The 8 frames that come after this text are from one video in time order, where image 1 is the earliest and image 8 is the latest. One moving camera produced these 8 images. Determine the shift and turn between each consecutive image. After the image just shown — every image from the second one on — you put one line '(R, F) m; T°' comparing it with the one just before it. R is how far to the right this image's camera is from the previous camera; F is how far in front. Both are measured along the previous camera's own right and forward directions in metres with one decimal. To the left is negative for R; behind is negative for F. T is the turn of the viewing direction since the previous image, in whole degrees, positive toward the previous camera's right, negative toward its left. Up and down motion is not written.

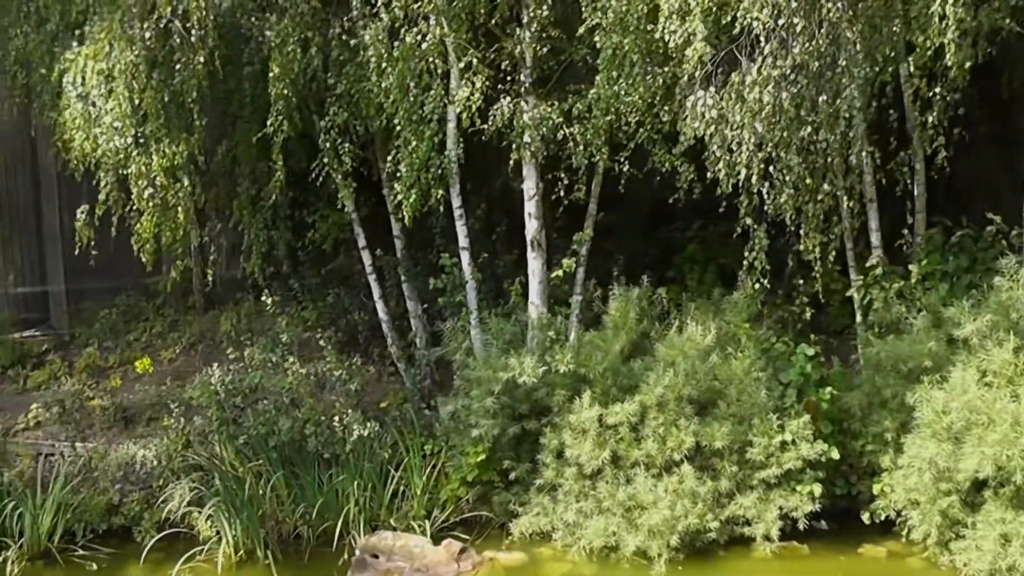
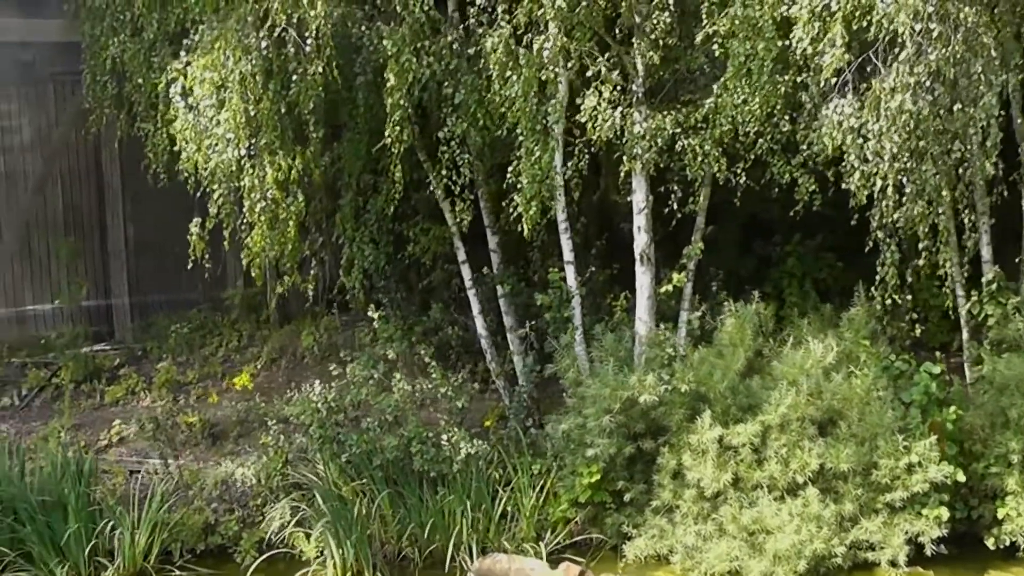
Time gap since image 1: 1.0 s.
(-0.4, +0.1) m; -1°
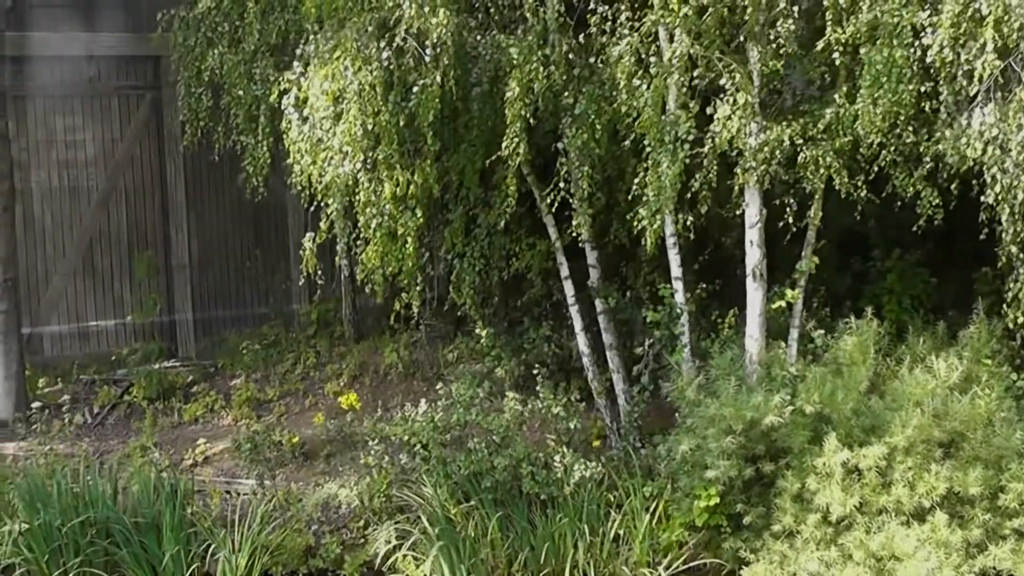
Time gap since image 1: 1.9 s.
(-0.4, +0.1) m; -1°
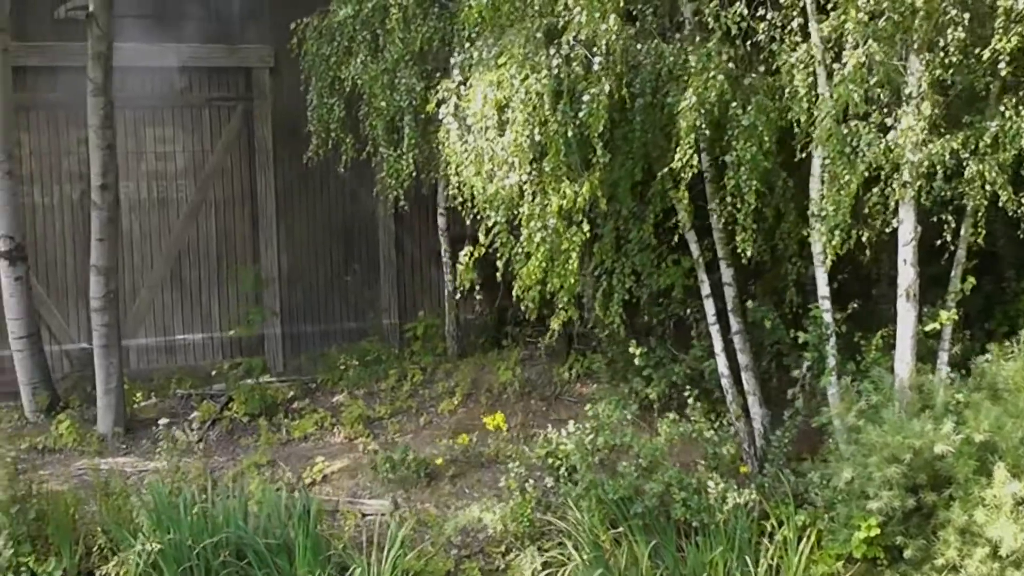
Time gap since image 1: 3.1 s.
(-0.4, +0.1) m; -1°
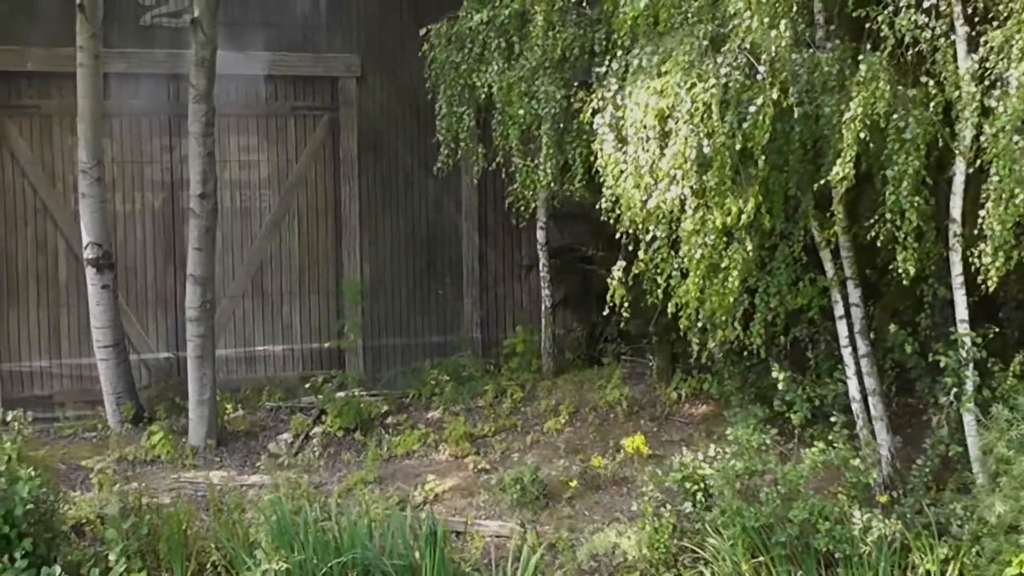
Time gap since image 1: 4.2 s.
(-0.4, +0.1) m; -1°
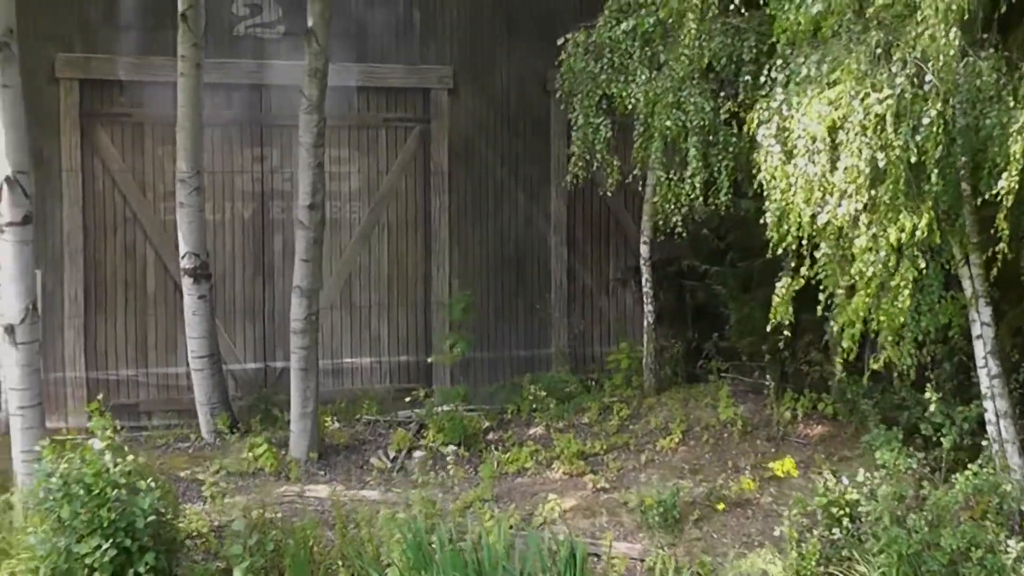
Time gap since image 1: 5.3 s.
(-0.4, +0.1) m; -2°
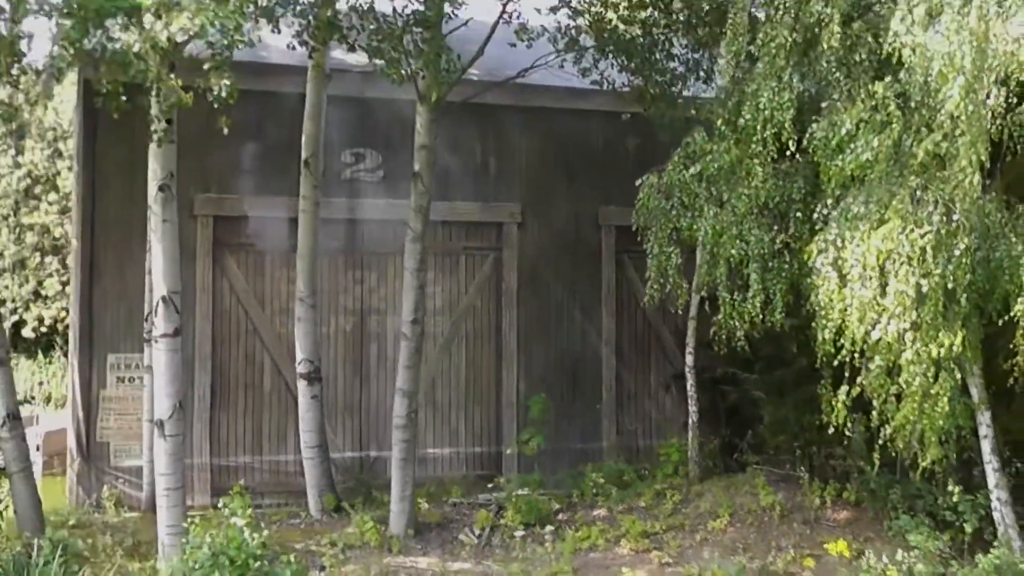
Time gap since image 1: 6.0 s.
(-0.1, -1.3) m; -2°
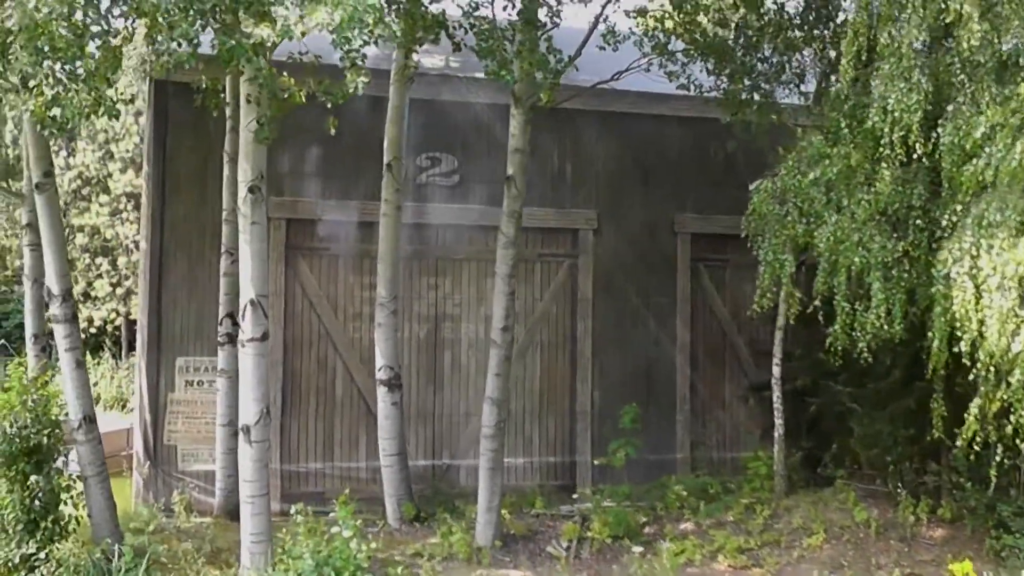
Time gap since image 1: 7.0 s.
(-0.5, +0.2) m; 0°
